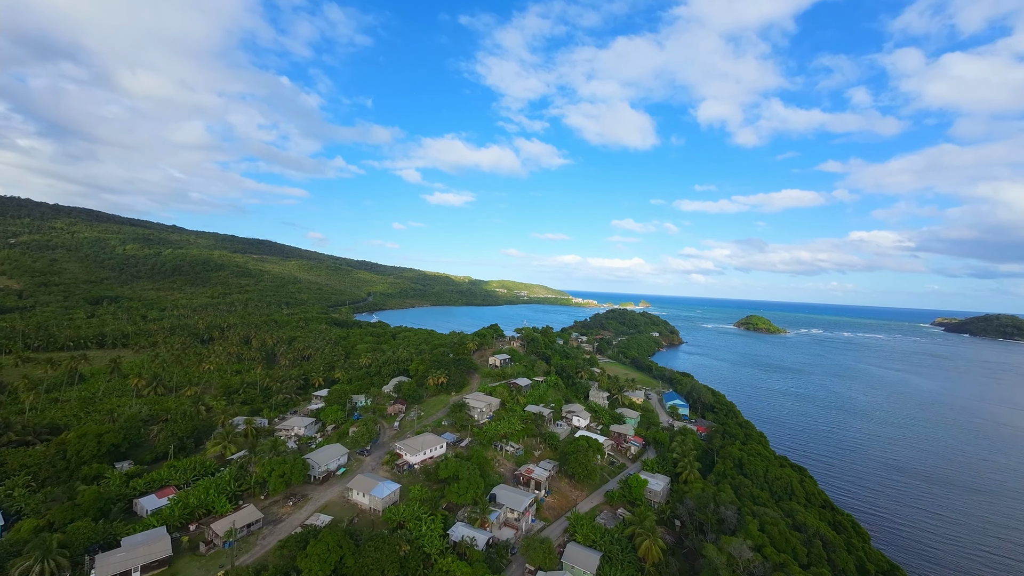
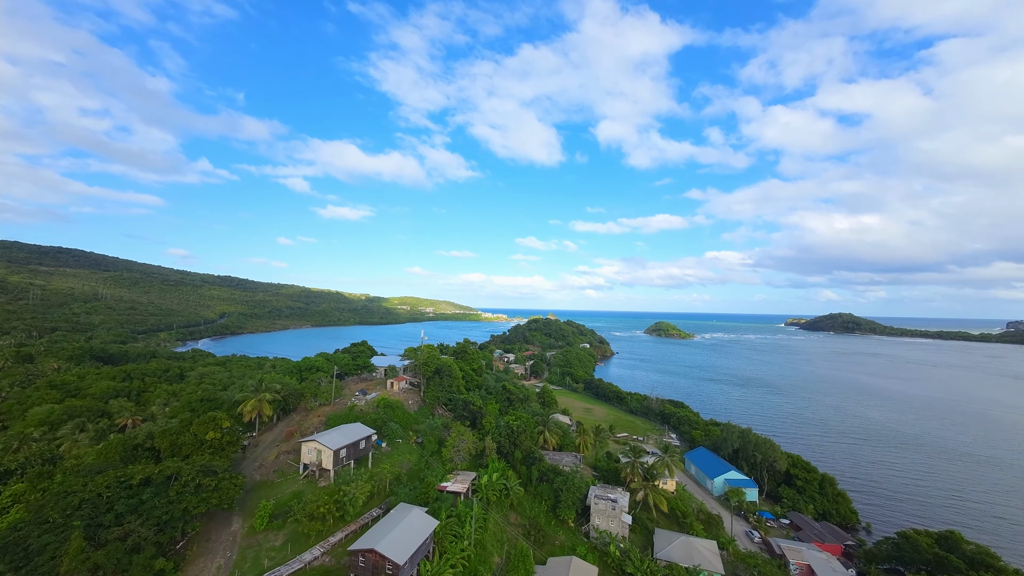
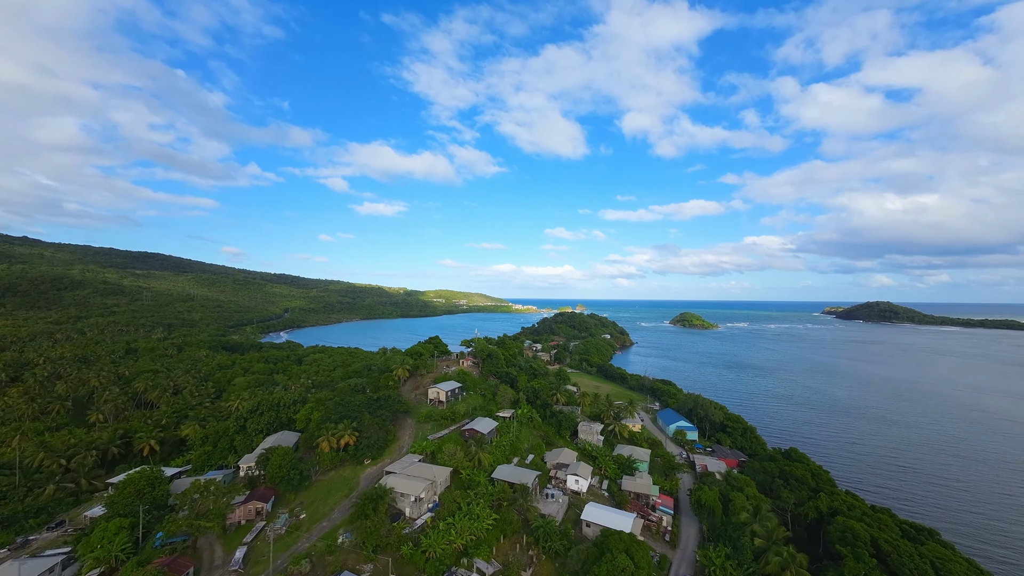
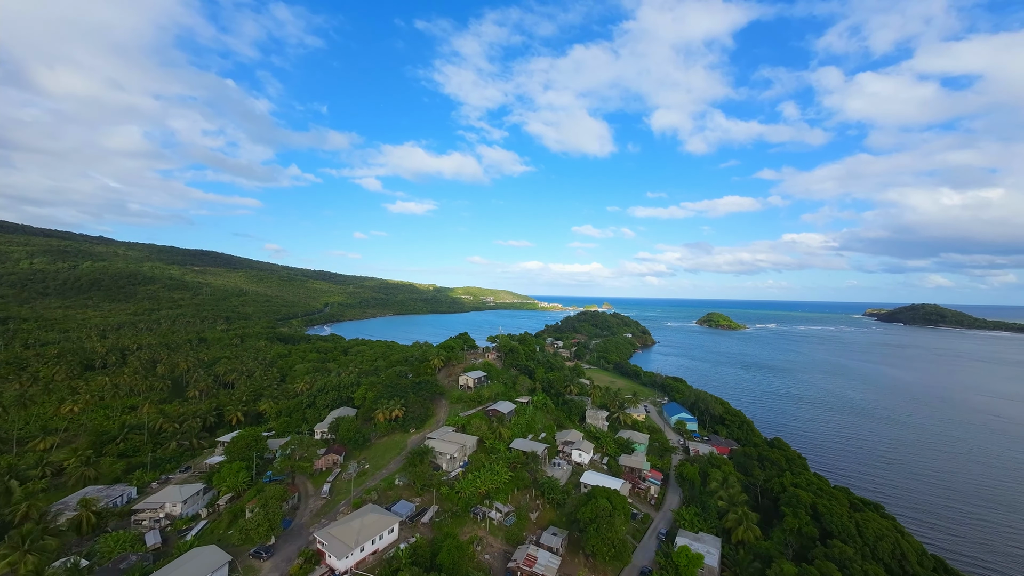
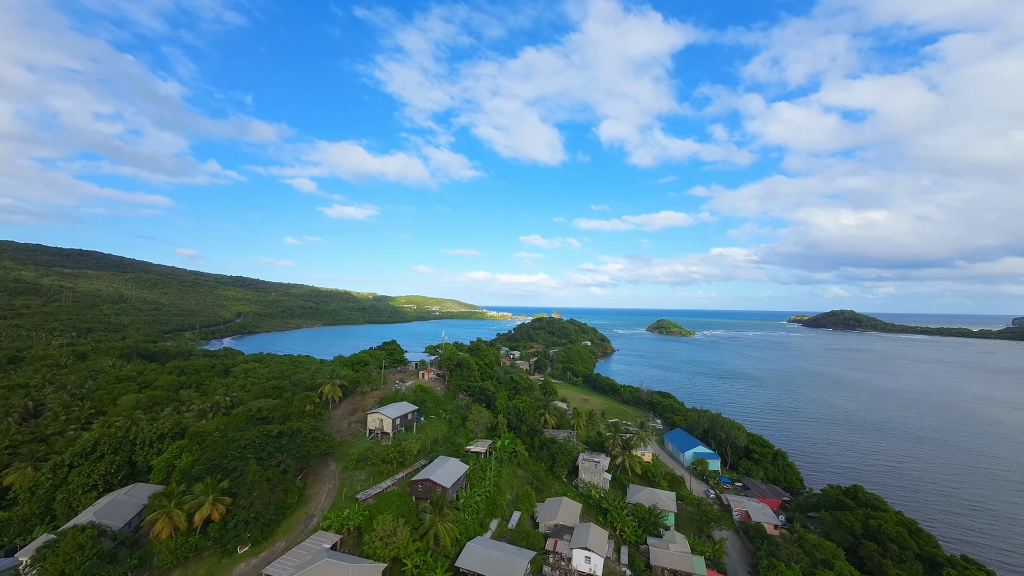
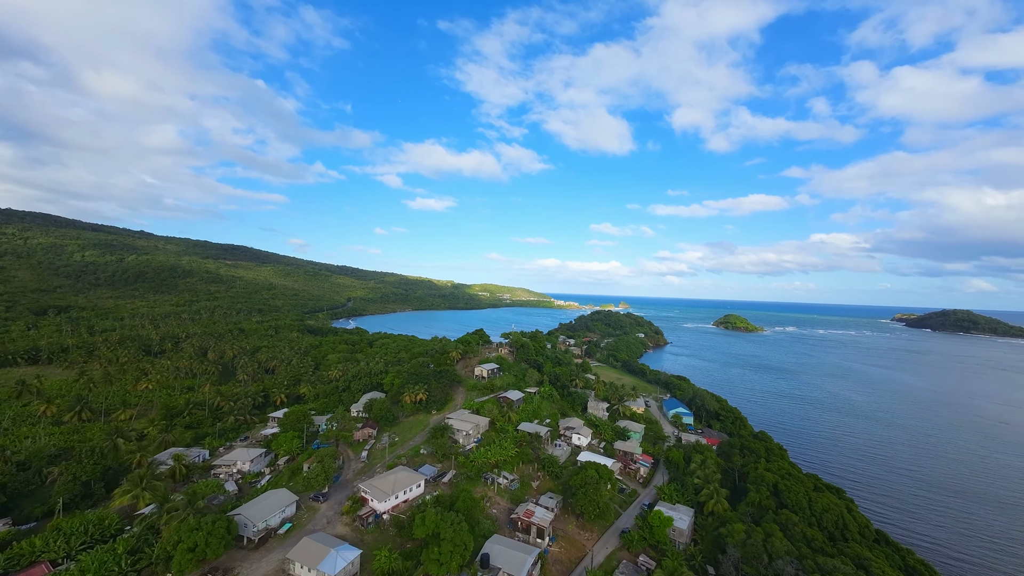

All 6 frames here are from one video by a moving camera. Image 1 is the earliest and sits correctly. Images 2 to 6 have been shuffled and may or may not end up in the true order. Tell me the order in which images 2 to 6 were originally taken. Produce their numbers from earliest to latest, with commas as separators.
6, 4, 3, 5, 2
